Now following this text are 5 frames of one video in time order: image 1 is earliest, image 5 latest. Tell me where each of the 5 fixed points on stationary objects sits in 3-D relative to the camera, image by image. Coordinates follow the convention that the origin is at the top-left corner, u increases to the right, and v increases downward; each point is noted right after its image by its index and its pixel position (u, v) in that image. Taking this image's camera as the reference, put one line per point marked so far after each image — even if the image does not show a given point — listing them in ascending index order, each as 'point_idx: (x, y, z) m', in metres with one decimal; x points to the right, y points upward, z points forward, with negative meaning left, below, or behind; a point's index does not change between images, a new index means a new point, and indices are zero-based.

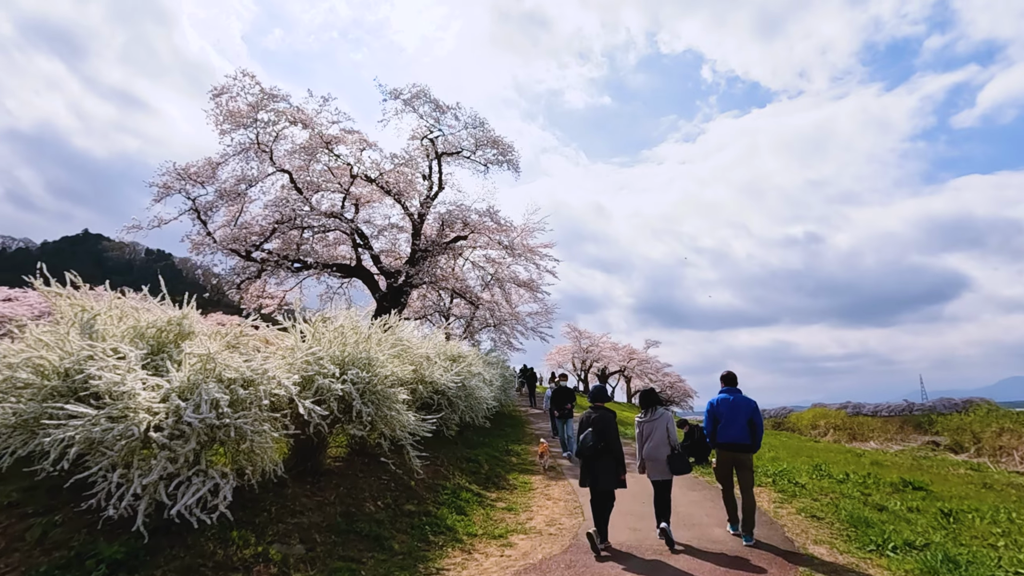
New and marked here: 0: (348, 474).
0: (-2.4, -2.7, +7.6) m
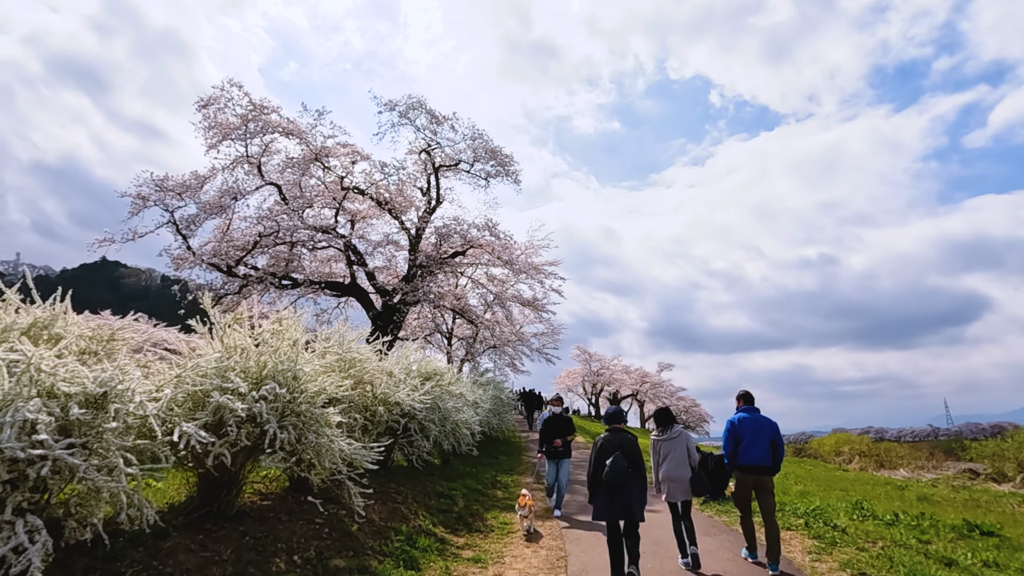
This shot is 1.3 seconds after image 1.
0: (-2.8, -2.6, +6.0) m
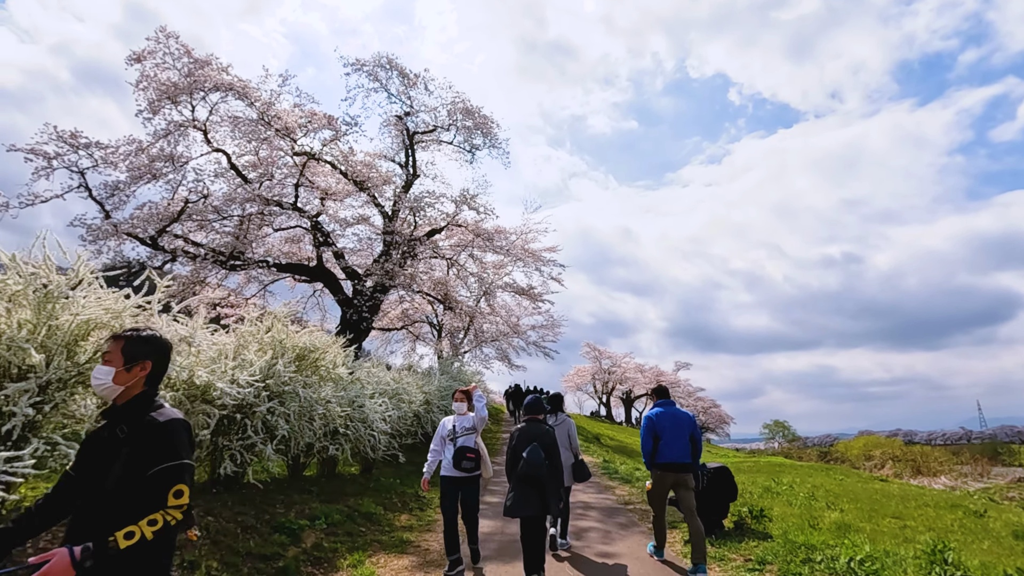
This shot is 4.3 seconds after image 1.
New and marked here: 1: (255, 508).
0: (-4.4, -1.7, +2.8) m
1: (-3.1, -2.7, +6.5) m
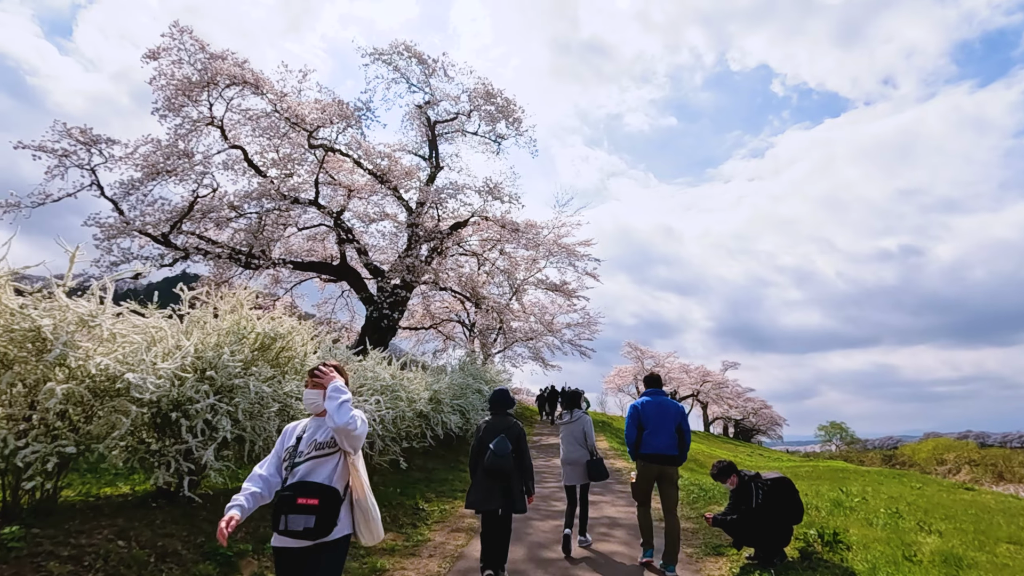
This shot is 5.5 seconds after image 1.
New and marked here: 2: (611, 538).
0: (-4.7, -1.4, +1.8) m
1: (-3.2, -2.4, +5.3) m
2: (+1.3, -3.4, +7.1) m
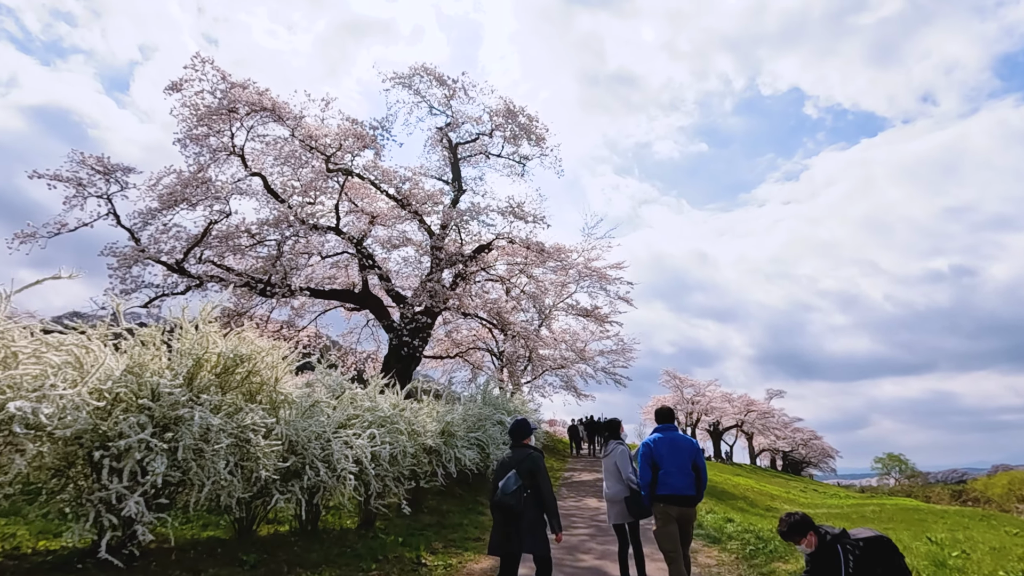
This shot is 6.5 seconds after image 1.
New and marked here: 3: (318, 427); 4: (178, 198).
0: (-4.9, -1.3, +0.8) m
1: (-3.2, -2.4, +4.1) m
2: (+1.5, -3.4, +5.6) m
3: (-2.3, -1.6, +6.3) m
4: (-12.1, +3.3, +19.6) m
